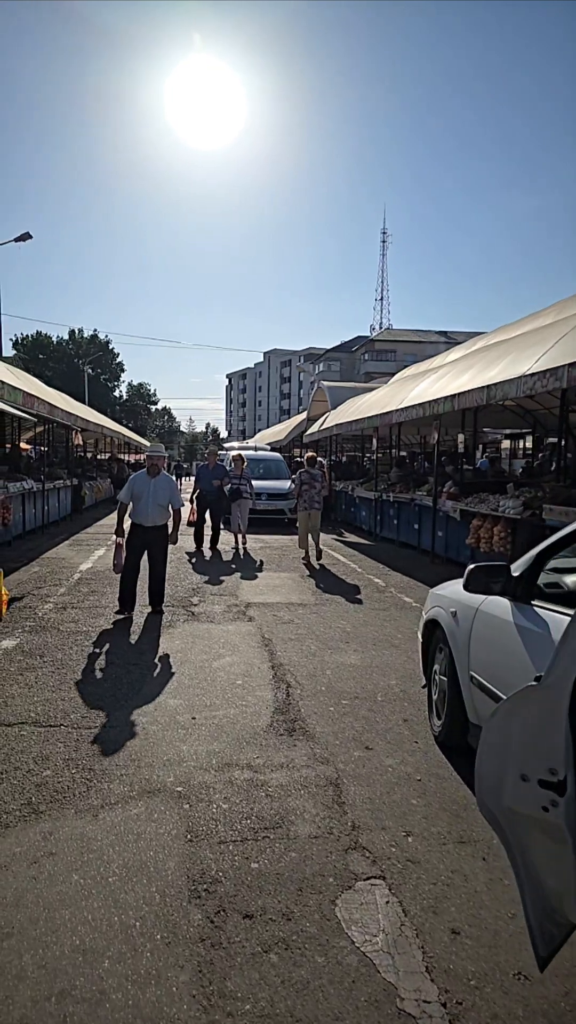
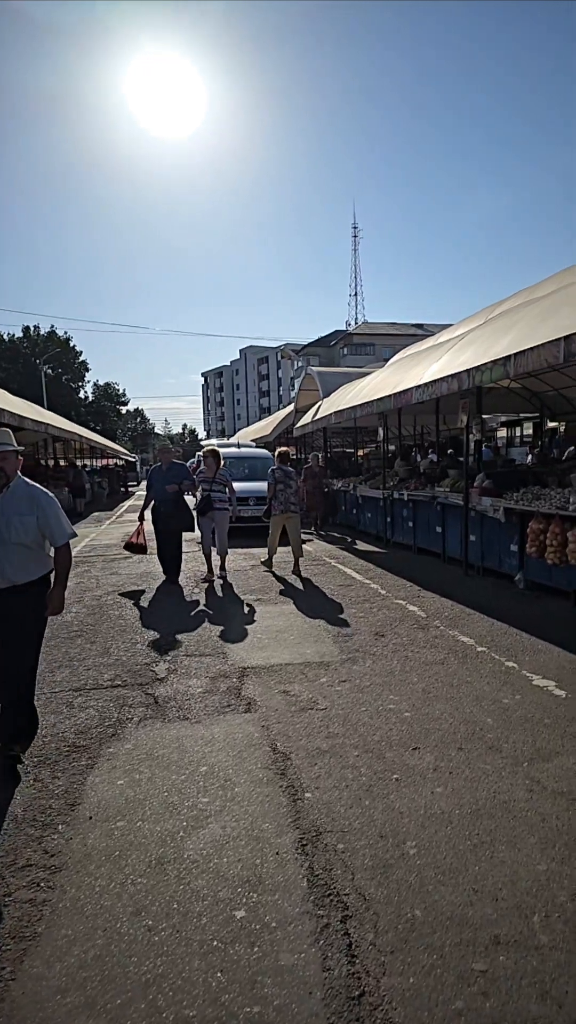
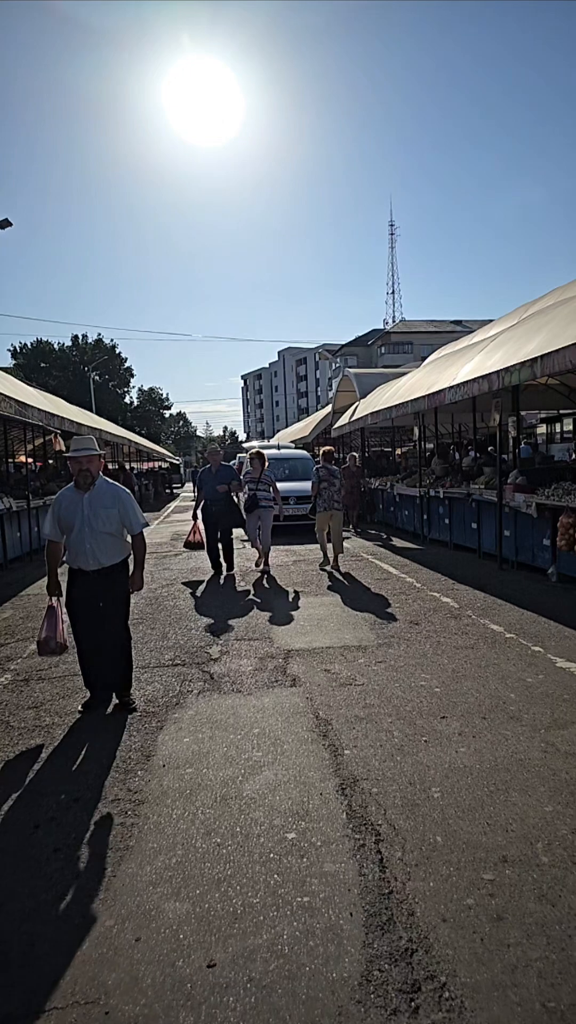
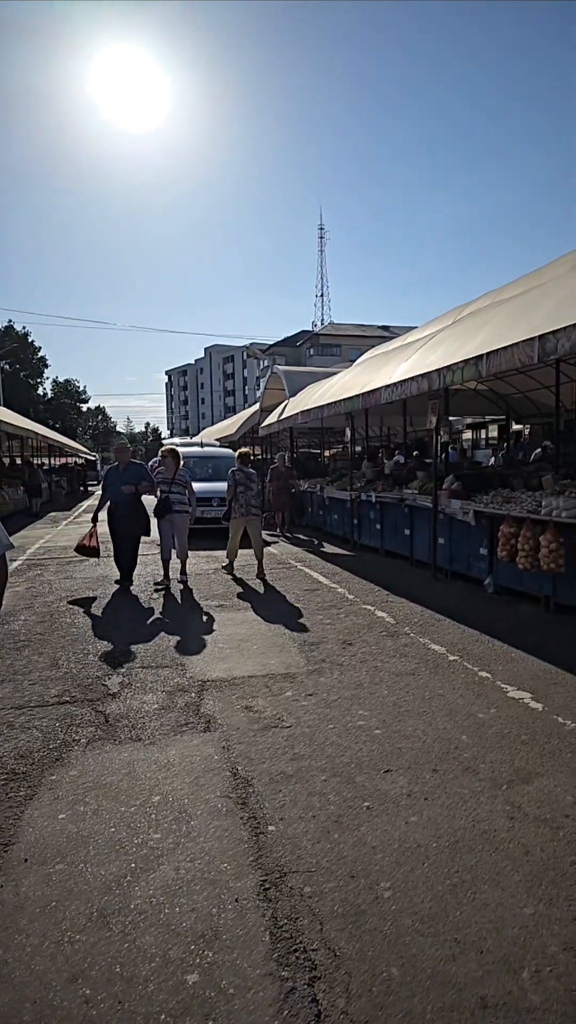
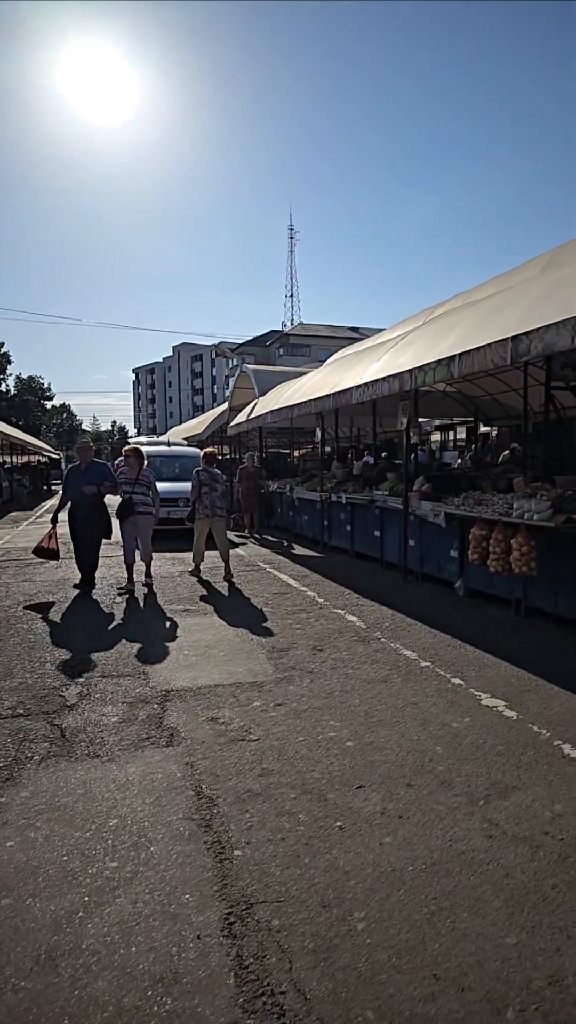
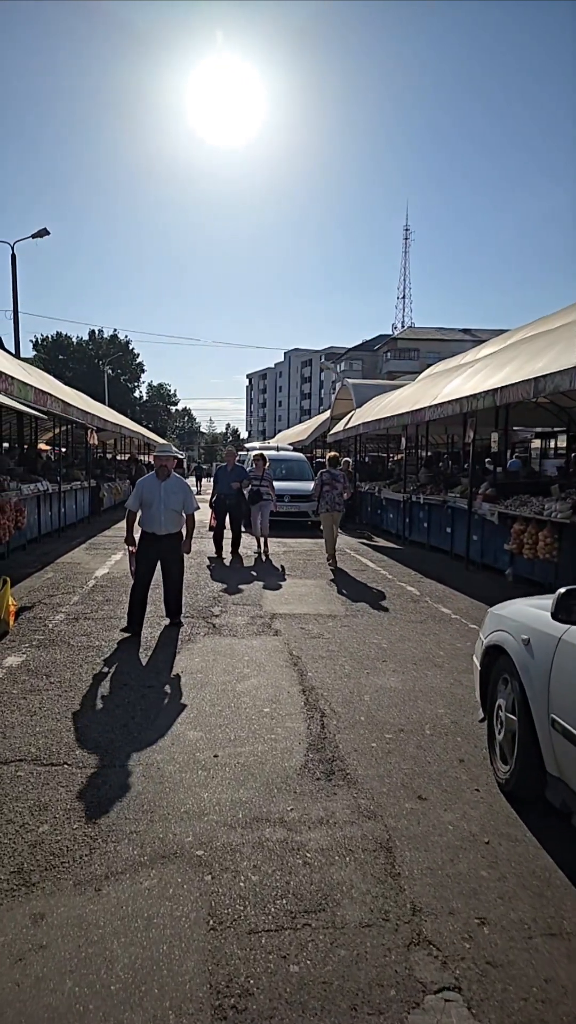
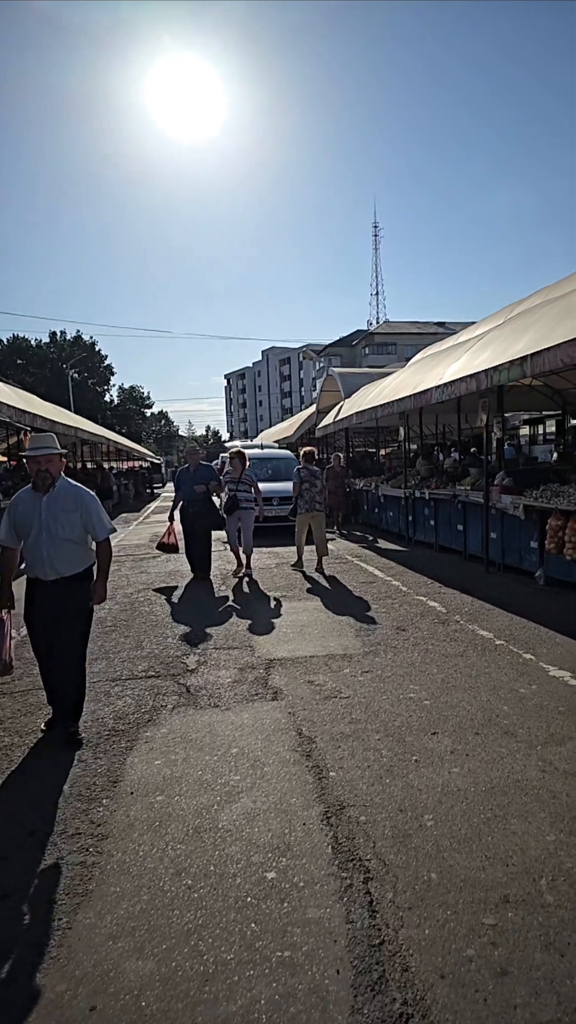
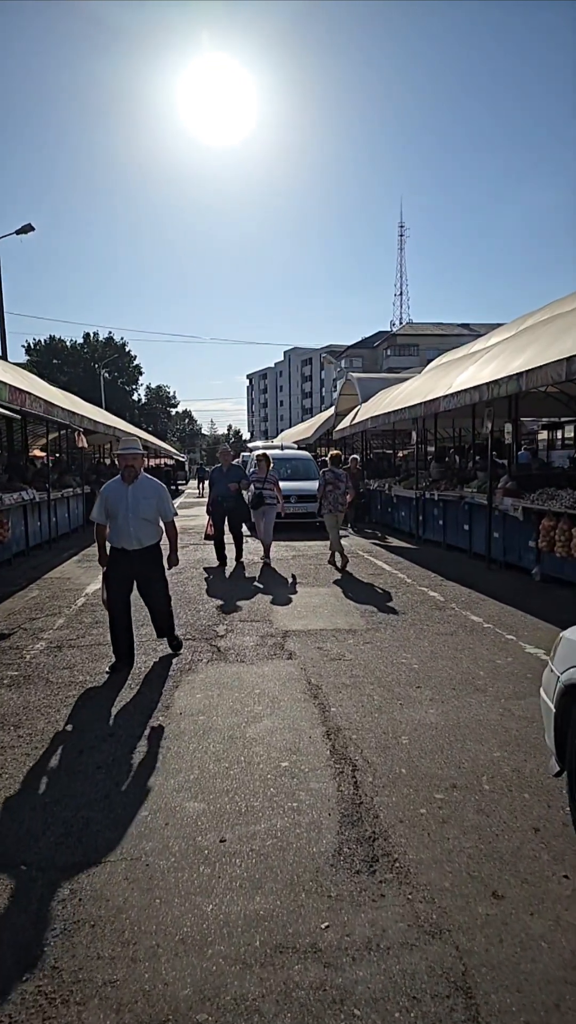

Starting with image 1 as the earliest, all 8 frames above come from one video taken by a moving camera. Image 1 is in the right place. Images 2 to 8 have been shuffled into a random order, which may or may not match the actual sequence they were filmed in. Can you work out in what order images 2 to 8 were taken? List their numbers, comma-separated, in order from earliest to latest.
6, 8, 3, 7, 2, 4, 5
